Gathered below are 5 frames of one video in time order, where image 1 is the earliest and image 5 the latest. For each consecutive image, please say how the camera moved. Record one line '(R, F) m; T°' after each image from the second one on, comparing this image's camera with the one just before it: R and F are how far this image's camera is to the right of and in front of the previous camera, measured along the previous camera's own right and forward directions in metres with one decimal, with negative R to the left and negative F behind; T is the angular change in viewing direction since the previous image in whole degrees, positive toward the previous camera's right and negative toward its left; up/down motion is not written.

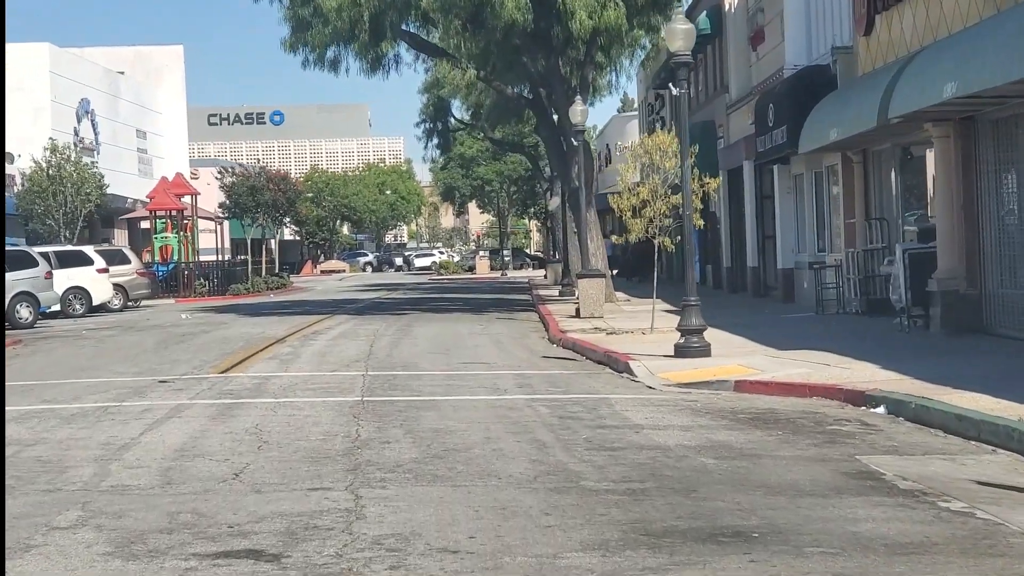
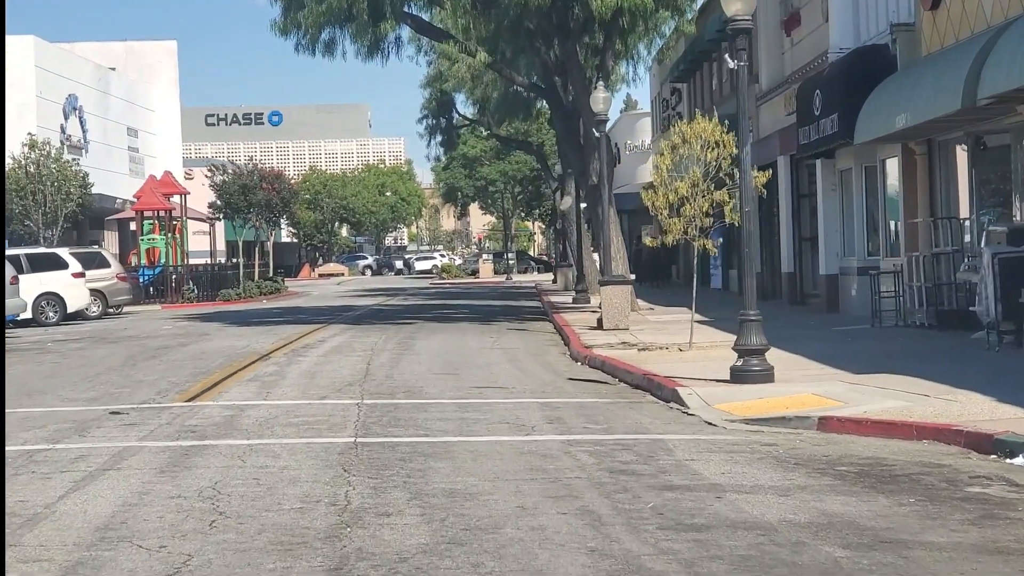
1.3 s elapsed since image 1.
(-0.2, +2.5) m; 0°
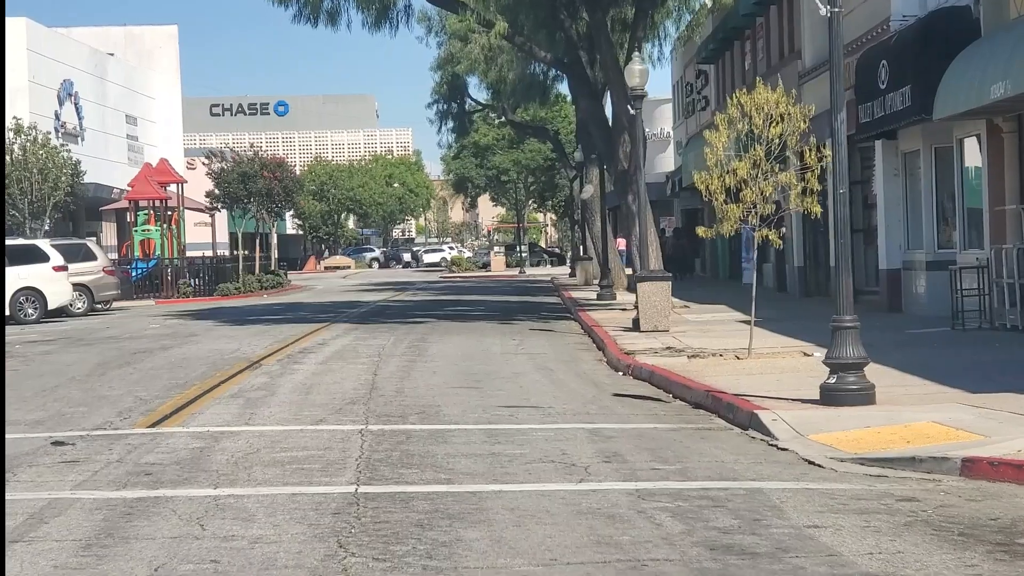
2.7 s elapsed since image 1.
(-0.2, +2.4) m; 0°
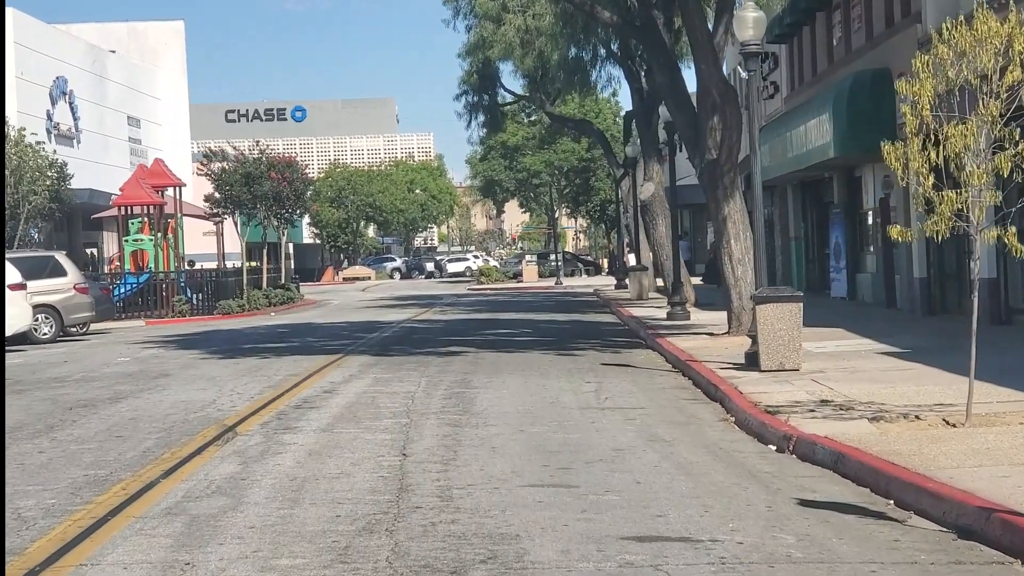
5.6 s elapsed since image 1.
(-0.4, +4.9) m; -1°
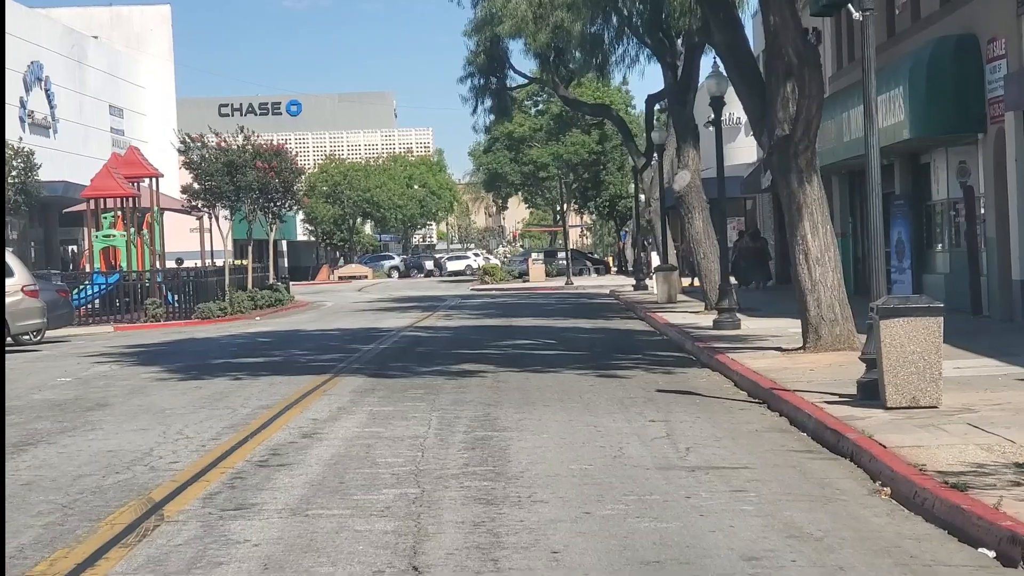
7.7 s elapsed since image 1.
(-0.2, +3.5) m; 0°
